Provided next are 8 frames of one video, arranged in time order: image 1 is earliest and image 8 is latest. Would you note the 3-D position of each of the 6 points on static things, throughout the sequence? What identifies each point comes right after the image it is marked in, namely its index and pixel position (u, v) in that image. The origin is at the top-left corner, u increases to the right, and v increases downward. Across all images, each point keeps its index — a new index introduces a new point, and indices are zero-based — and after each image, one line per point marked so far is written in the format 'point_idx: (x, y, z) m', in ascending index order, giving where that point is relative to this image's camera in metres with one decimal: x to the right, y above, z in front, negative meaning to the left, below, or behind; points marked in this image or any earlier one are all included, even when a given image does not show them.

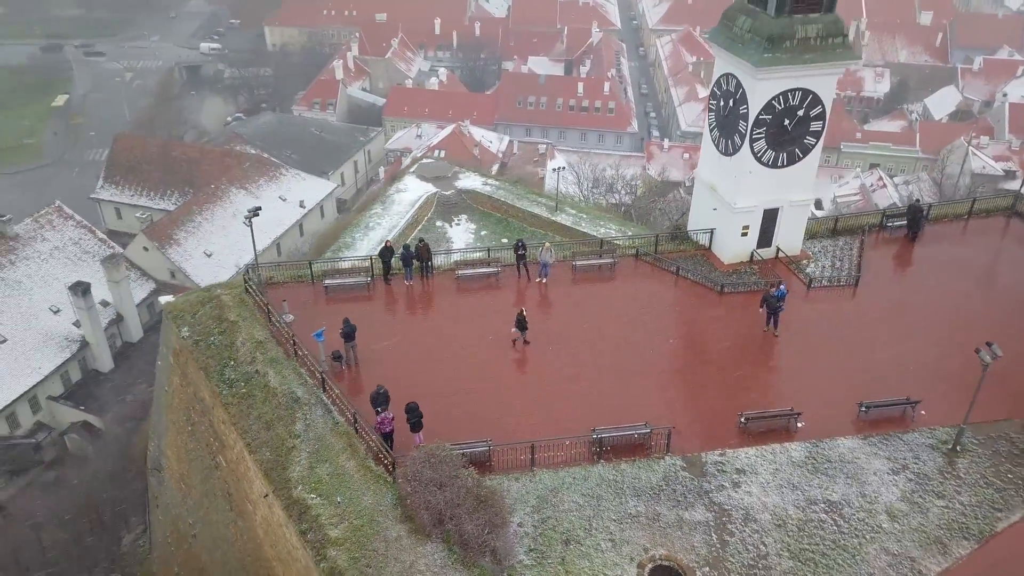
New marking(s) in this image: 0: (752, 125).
0: (+5.5, +3.7, +18.4) m
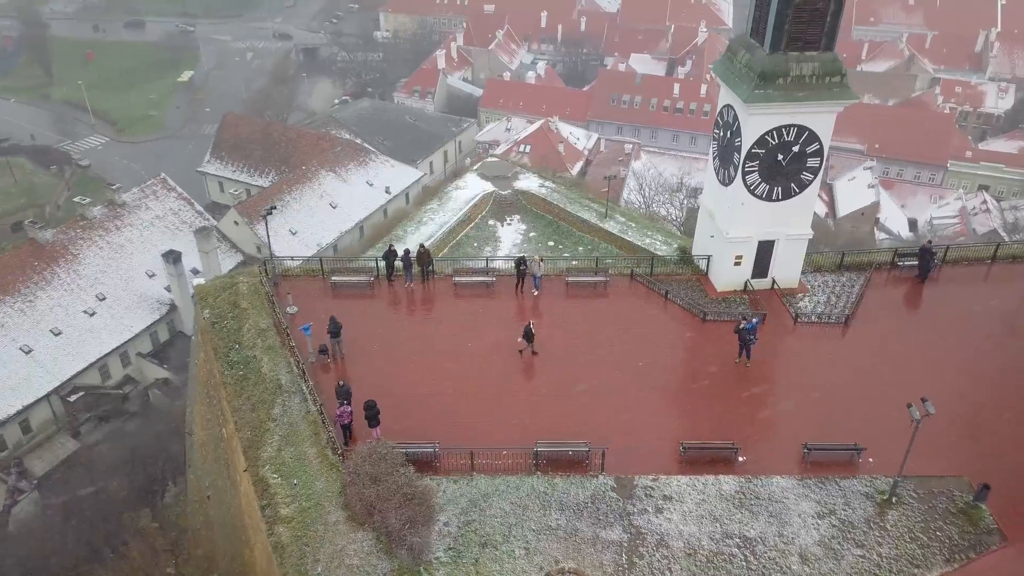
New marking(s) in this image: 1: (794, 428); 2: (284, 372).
0: (+5.3, +3.0, +18.6) m
1: (+5.8, -2.9, +16.8) m
2: (-5.2, -1.9, +18.1) m
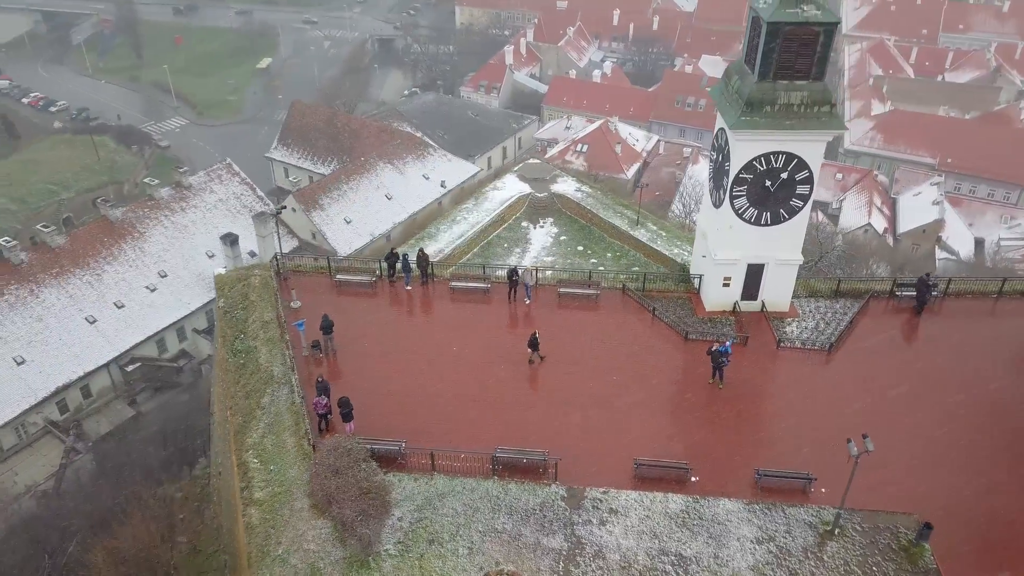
0: (+5.1, +2.4, +18.8) m
1: (+5.1, -3.5, +17.0) m
2: (-5.7, -1.8, +19.4) m
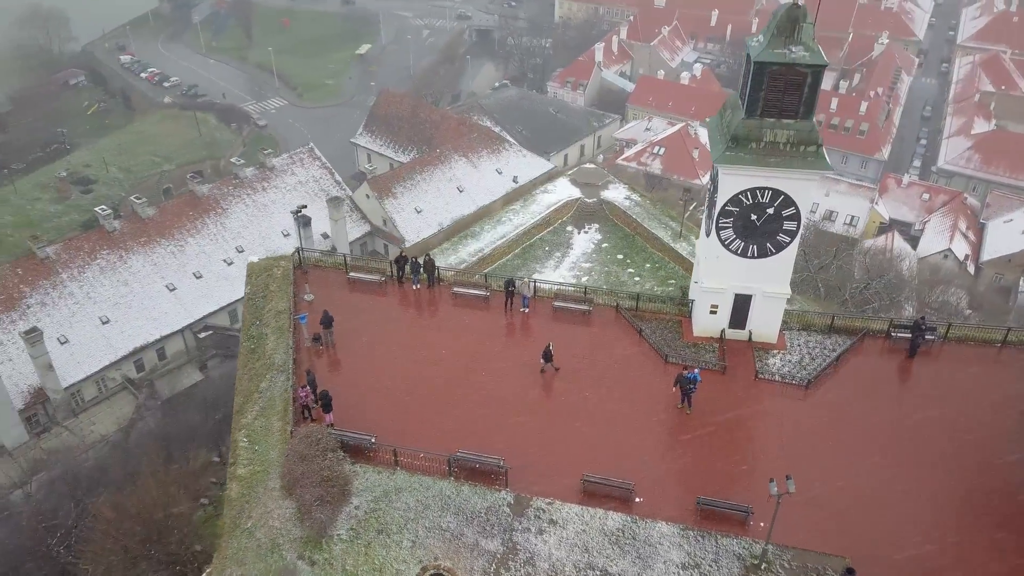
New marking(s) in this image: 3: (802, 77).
0: (+4.9, +1.7, +19.2) m
1: (+4.2, -4.2, +17.5) m
2: (-6.1, -1.7, +21.1) m
3: (+6.3, +4.6, +17.4) m
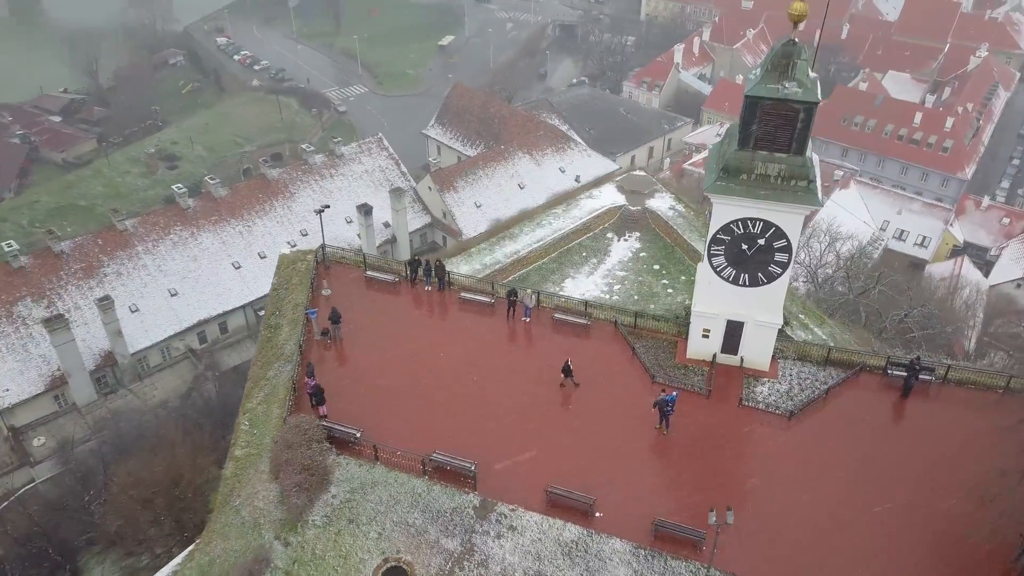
0: (+4.8, +1.1, +19.5) m
1: (+3.5, -4.8, +18.0) m
2: (-6.2, -1.5, +22.5) m
3: (+6.1, +3.8, +17.5) m
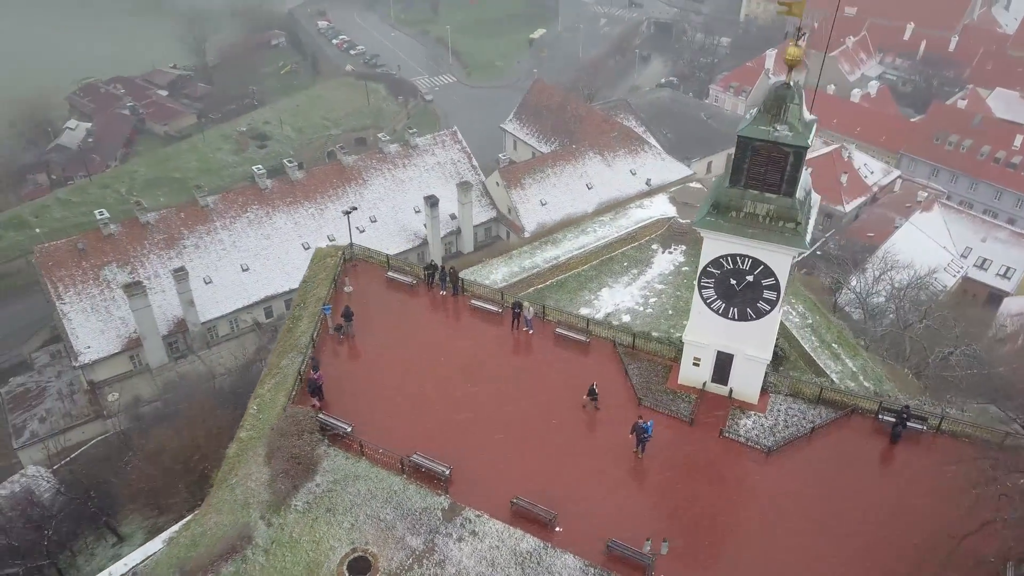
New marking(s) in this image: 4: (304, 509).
0: (+4.6, +0.3, +19.8) m
1: (+2.7, -5.4, +18.6) m
2: (-6.1, -1.4, +24.0) m
3: (+6.0, +2.9, +17.6) m
4: (-4.8, -5.2, +18.8) m
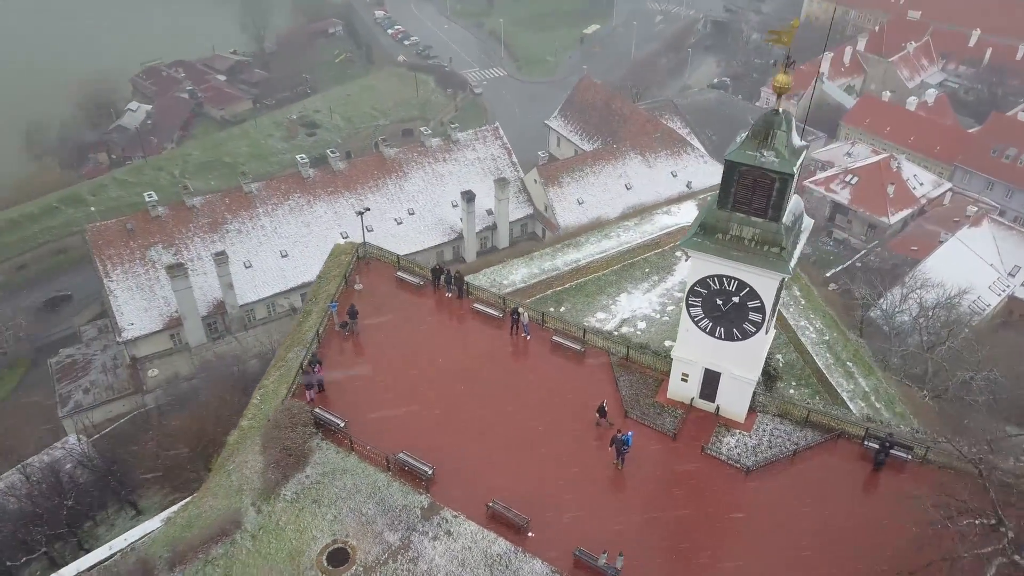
0: (+4.4, -0.1, +20.0) m
1: (+2.1, -5.8, +19.0) m
2: (-6.1, -1.3, +25.0) m
3: (+5.7, +2.4, +17.8) m
4: (-5.4, -5.2, +19.7) m
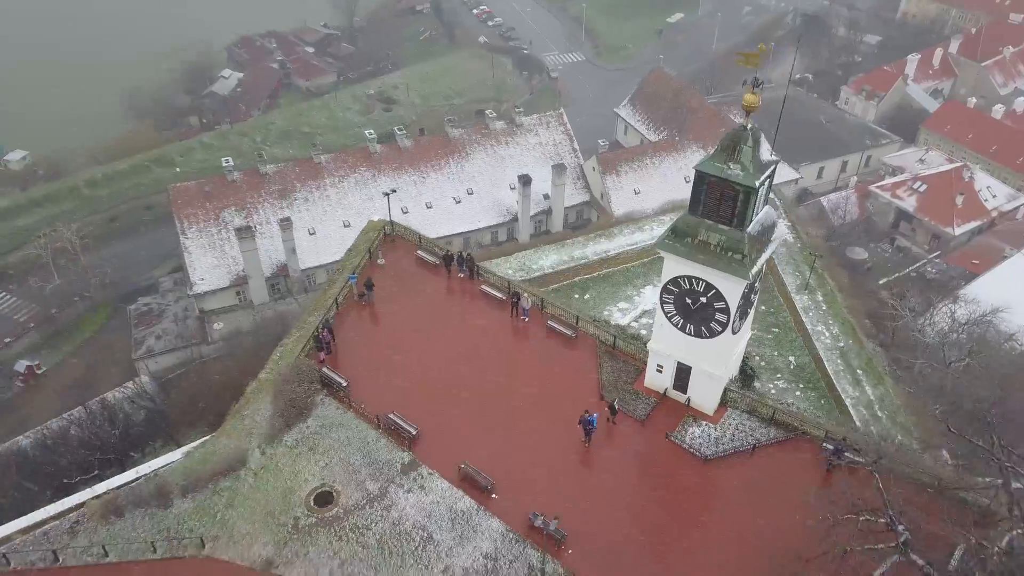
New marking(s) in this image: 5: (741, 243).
0: (+4.0, -0.1, +21.5) m
1: (+1.3, -5.6, +20.9) m
2: (-6.0, -0.3, +27.5) m
3: (+5.3, +2.3, +19.1) m
4: (-6.1, -4.4, +22.3) m
5: (+5.6, +1.1, +19.4) m
